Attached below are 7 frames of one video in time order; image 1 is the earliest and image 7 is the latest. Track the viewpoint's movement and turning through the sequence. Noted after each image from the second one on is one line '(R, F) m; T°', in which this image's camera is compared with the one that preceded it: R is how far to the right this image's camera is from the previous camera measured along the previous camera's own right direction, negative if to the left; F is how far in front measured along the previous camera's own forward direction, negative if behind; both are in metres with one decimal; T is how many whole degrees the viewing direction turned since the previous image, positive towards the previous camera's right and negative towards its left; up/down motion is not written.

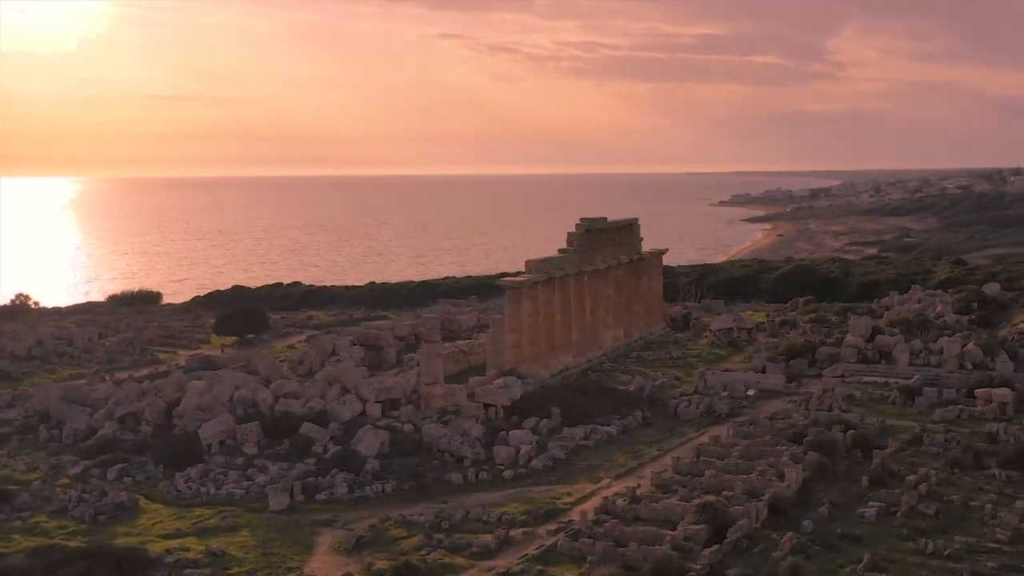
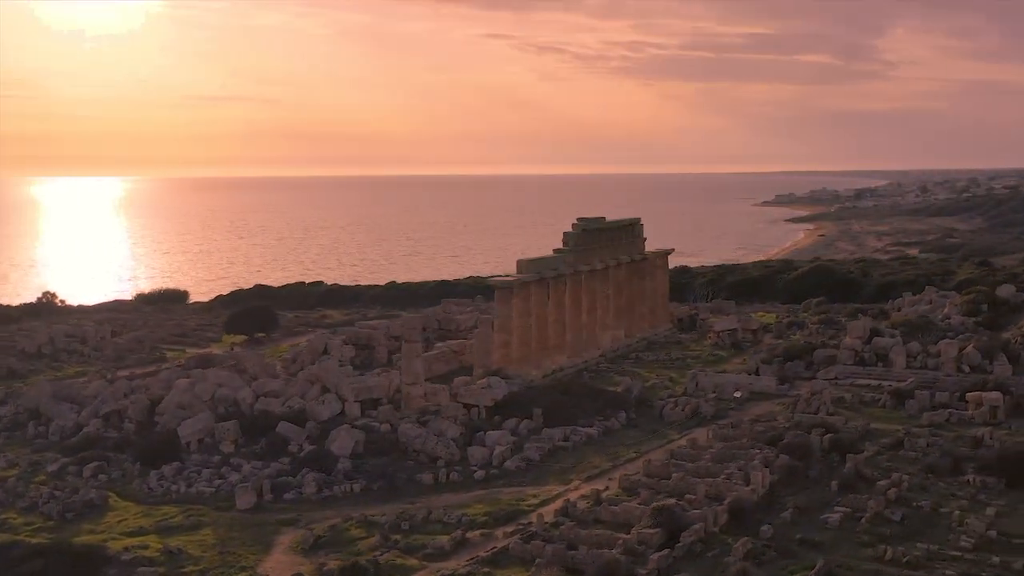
(+1.6, +0.2) m; -2°
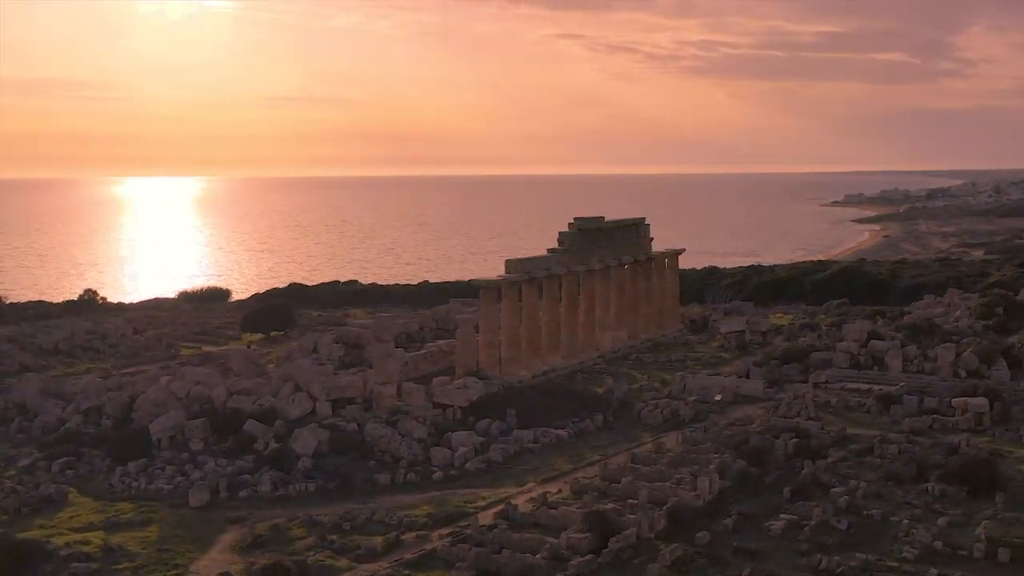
(+2.3, +0.3) m; -3°
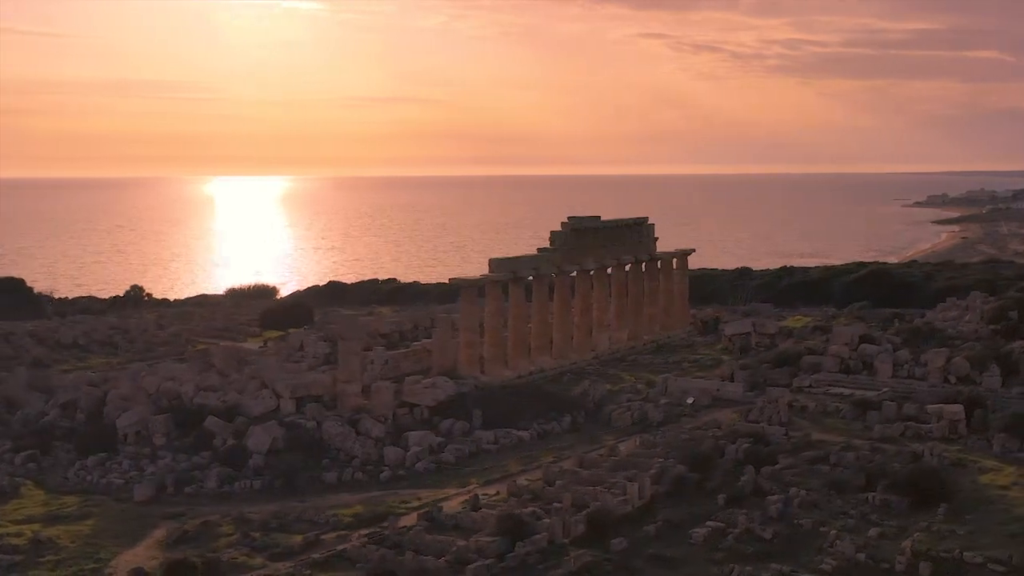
(+2.7, +0.4) m; -4°
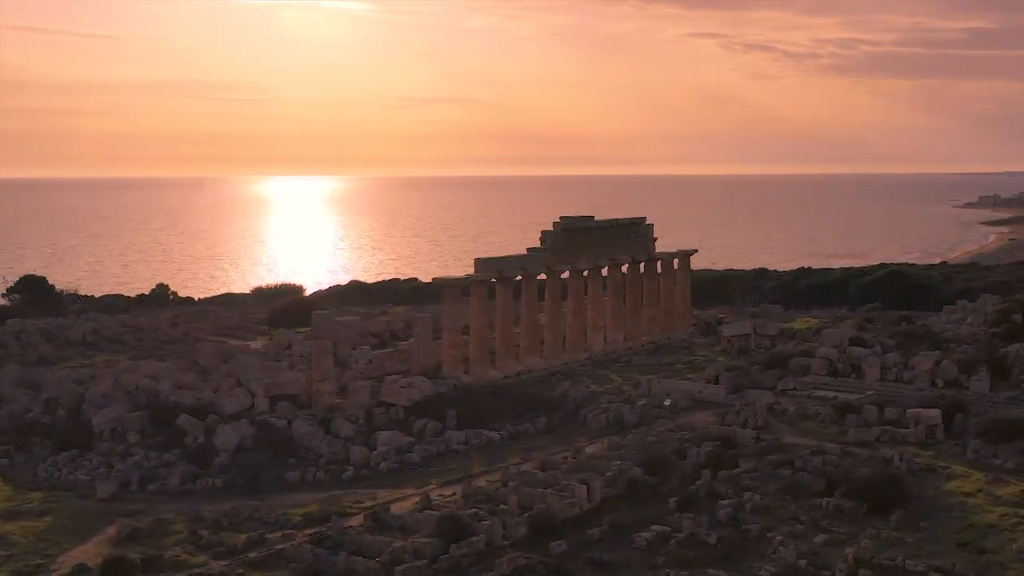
(+1.8, +0.2) m; -2°
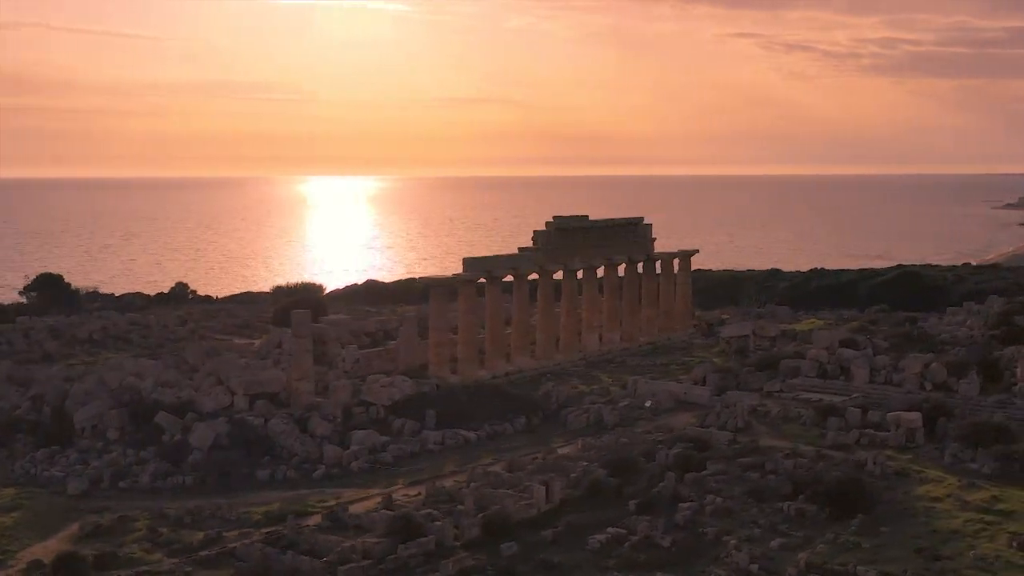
(+1.4, +0.2) m; -2°
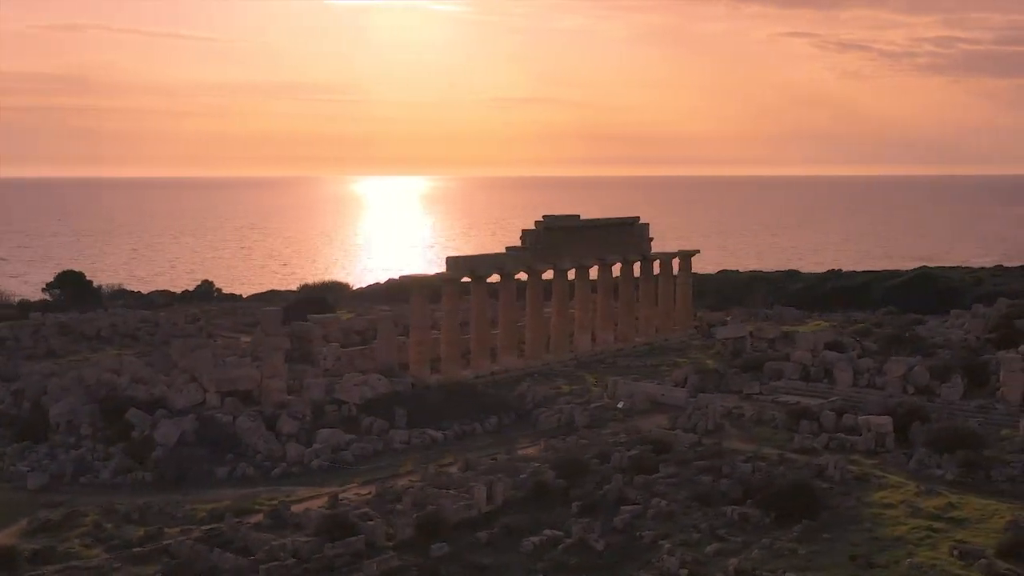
(+1.9, +0.2) m; -2°
